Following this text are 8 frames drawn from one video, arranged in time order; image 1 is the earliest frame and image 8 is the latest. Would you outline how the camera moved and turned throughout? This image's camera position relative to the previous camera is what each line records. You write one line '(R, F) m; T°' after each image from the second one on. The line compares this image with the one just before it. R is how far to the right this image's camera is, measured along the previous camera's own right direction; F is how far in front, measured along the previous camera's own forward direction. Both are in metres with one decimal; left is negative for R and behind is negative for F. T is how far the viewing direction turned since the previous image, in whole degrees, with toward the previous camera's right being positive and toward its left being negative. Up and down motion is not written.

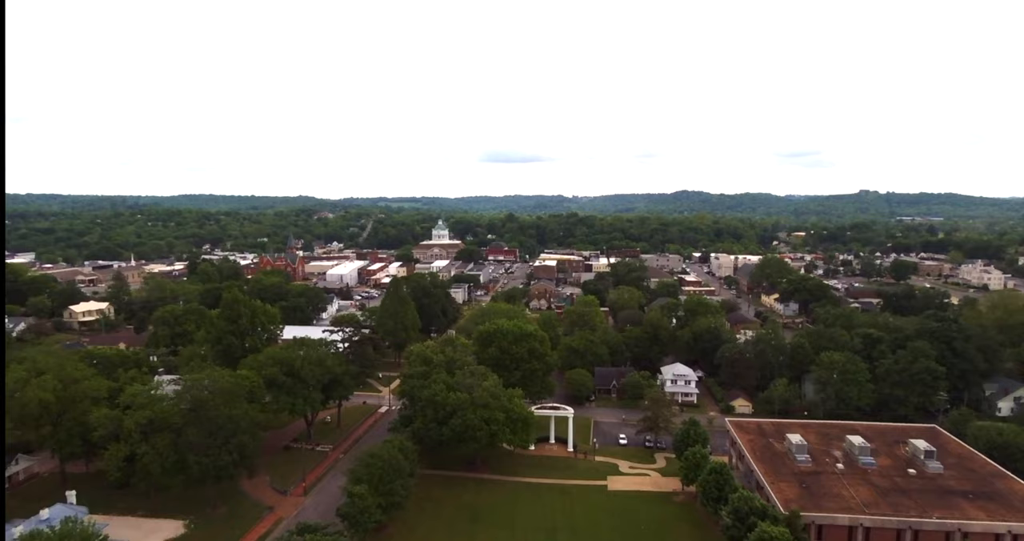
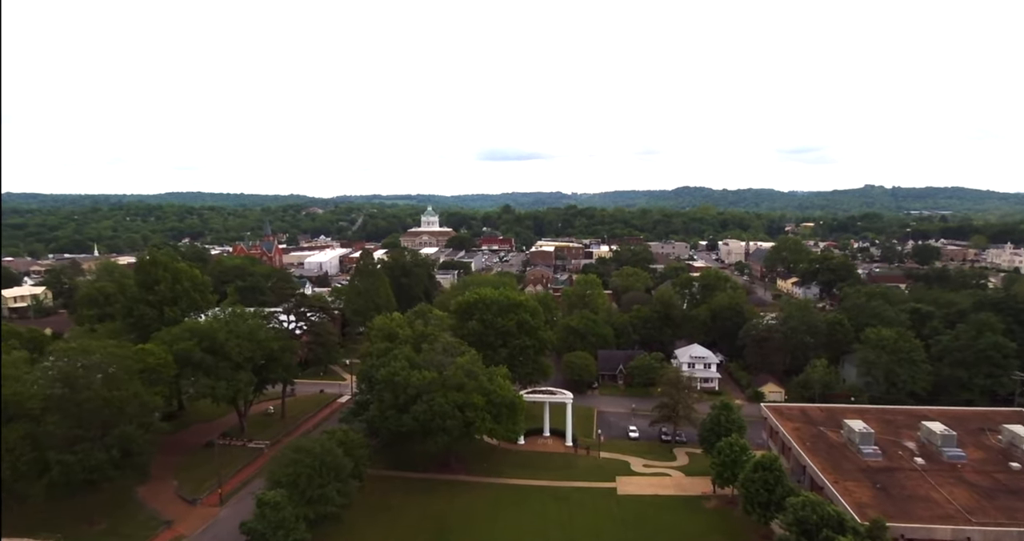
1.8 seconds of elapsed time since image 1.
(+0.9, +9.6) m; 0°
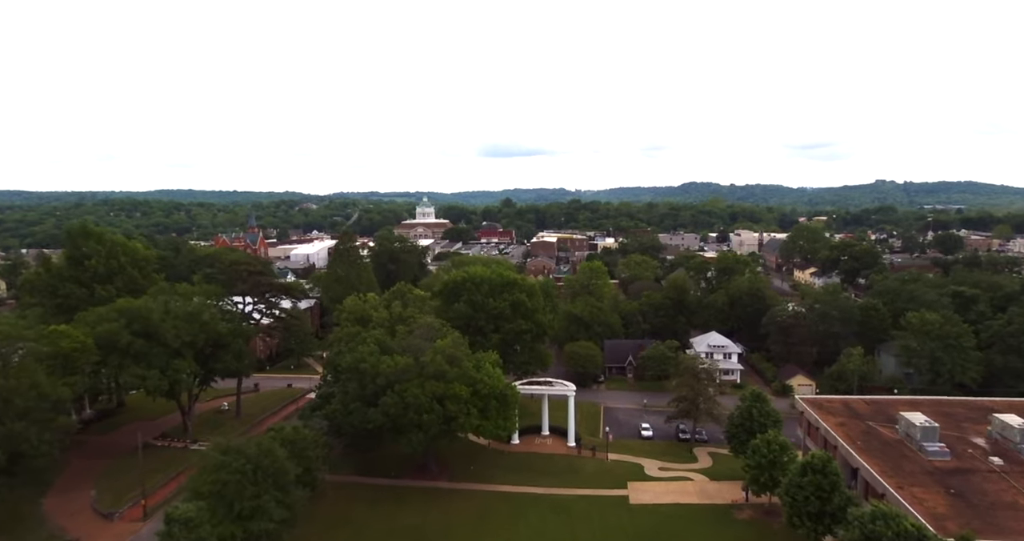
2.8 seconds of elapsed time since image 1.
(+0.6, +5.7) m; 0°
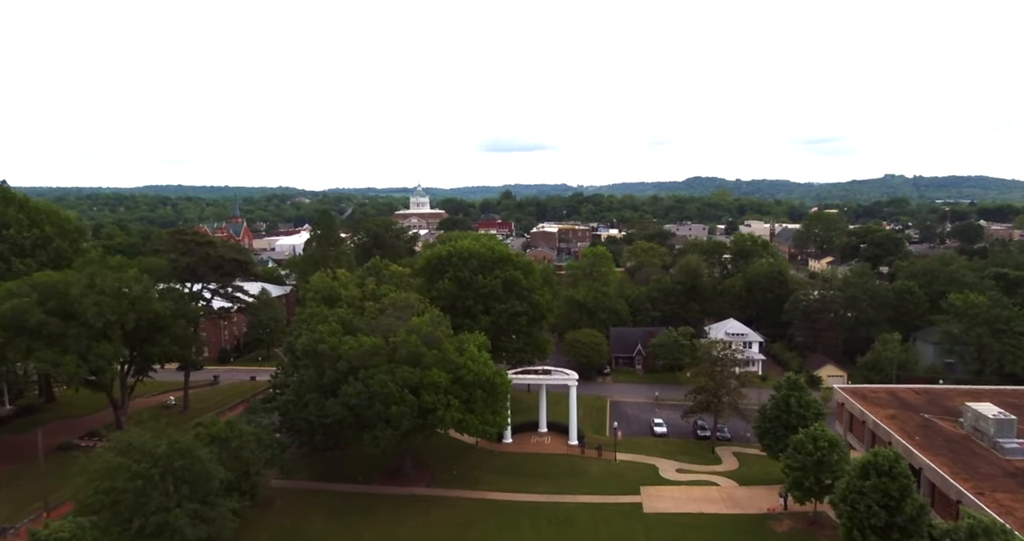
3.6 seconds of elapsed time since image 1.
(+0.5, +4.9) m; 0°
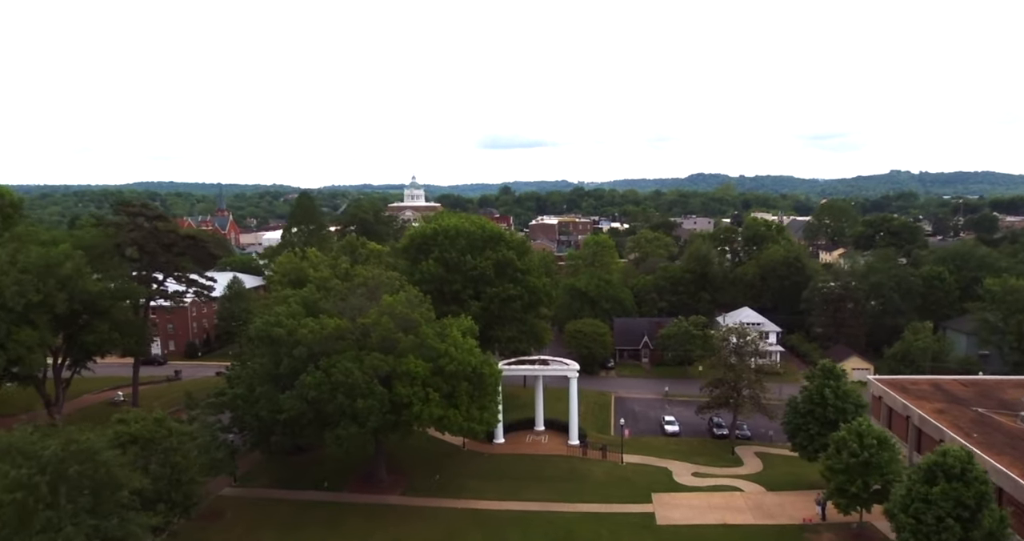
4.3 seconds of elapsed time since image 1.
(+0.4, +3.5) m; 0°
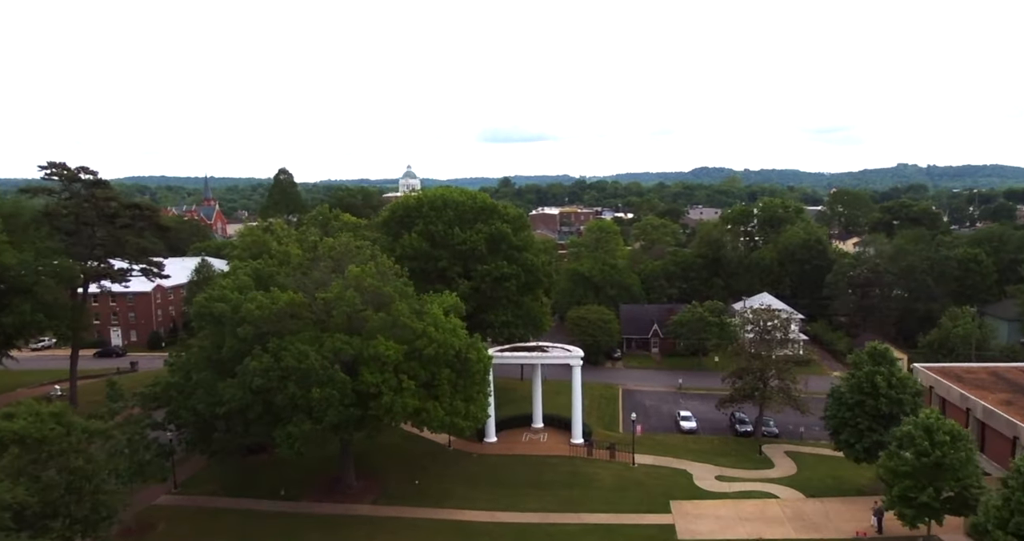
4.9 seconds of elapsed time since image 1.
(+0.3, +3.5) m; 0°
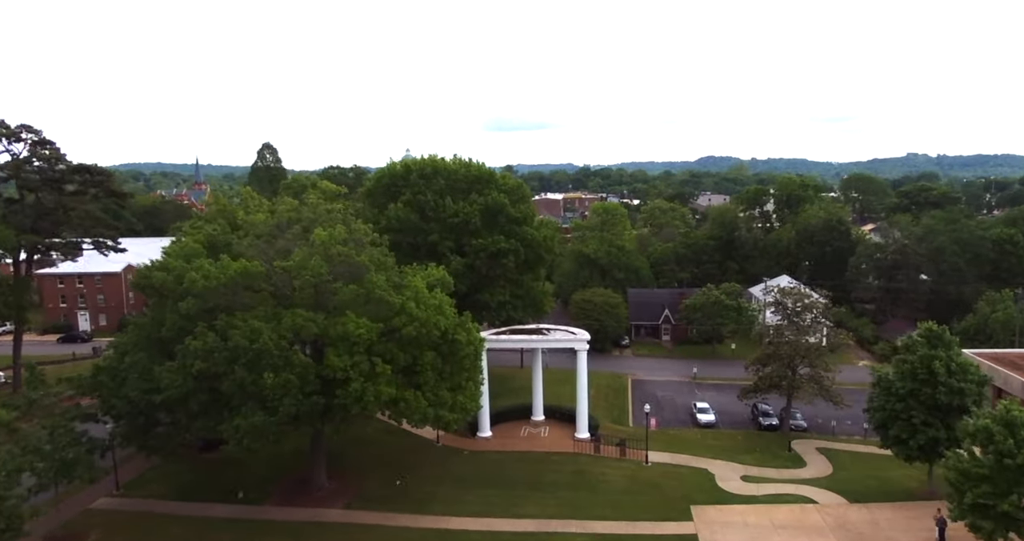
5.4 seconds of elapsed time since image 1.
(+0.2, +2.6) m; 0°
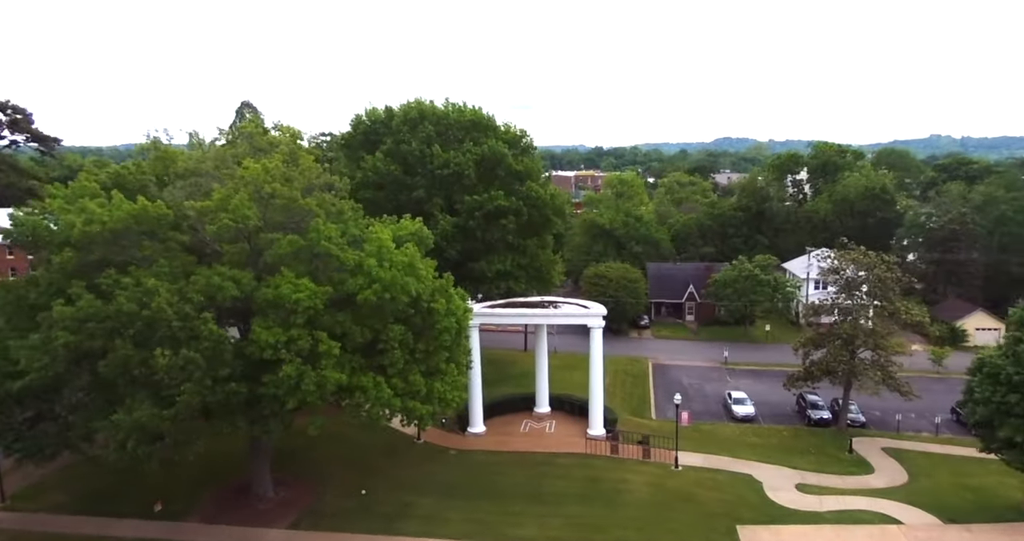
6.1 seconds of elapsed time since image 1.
(+0.3, +3.6) m; -1°
